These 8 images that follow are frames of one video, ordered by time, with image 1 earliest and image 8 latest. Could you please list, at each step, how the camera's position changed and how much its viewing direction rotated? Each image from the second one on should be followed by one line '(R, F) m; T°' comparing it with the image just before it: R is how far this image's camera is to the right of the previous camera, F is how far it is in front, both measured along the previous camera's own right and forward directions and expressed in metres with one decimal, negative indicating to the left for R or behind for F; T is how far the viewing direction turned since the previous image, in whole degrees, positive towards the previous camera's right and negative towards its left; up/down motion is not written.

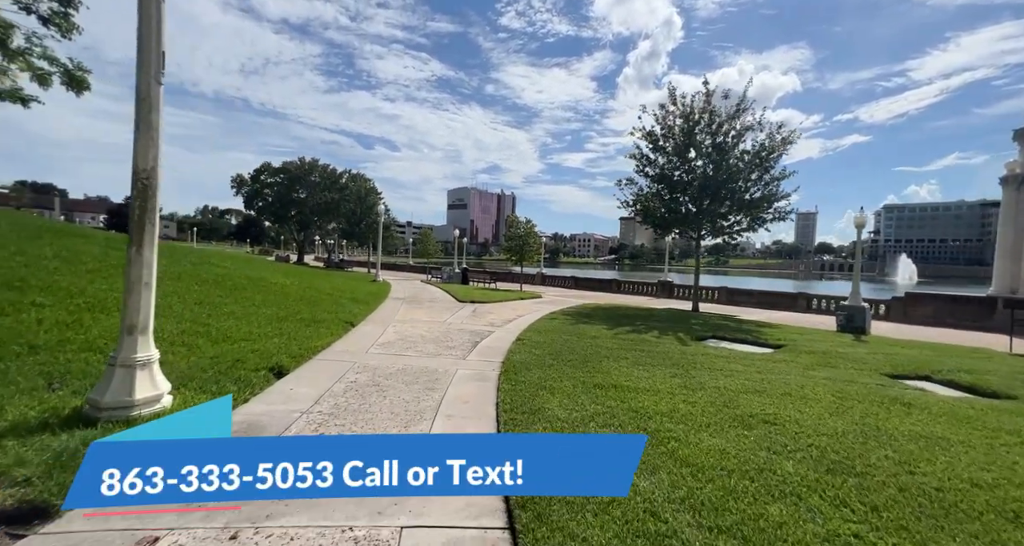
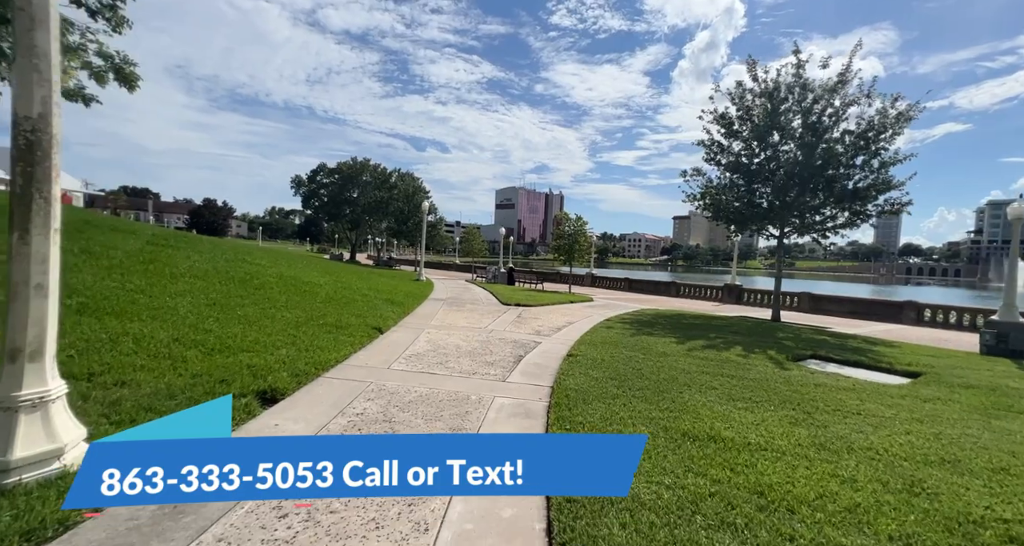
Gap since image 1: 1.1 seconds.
(-0.1, +1.3) m; -6°
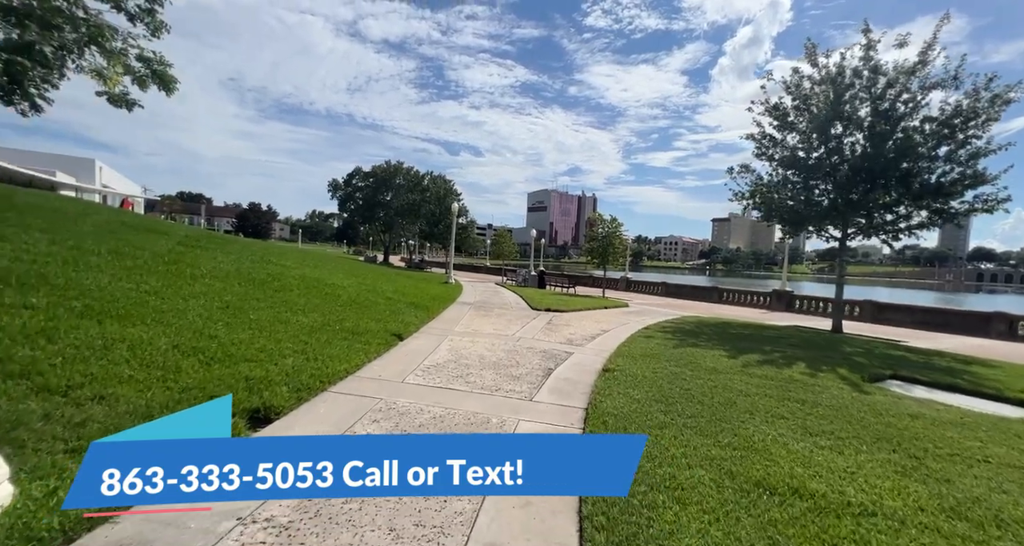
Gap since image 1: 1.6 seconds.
(0.0, +0.7) m; -4°
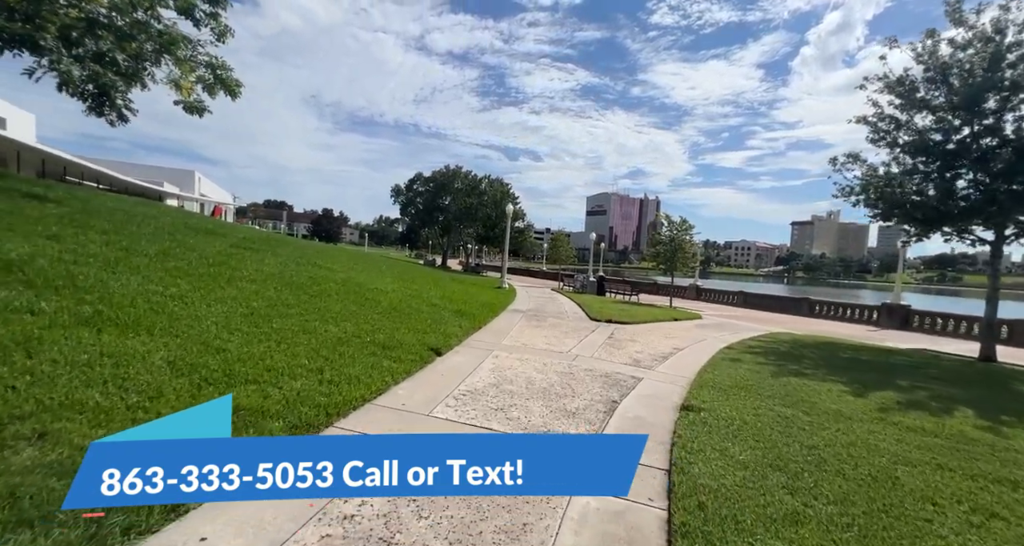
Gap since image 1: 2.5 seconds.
(0.0, +1.1) m; -7°
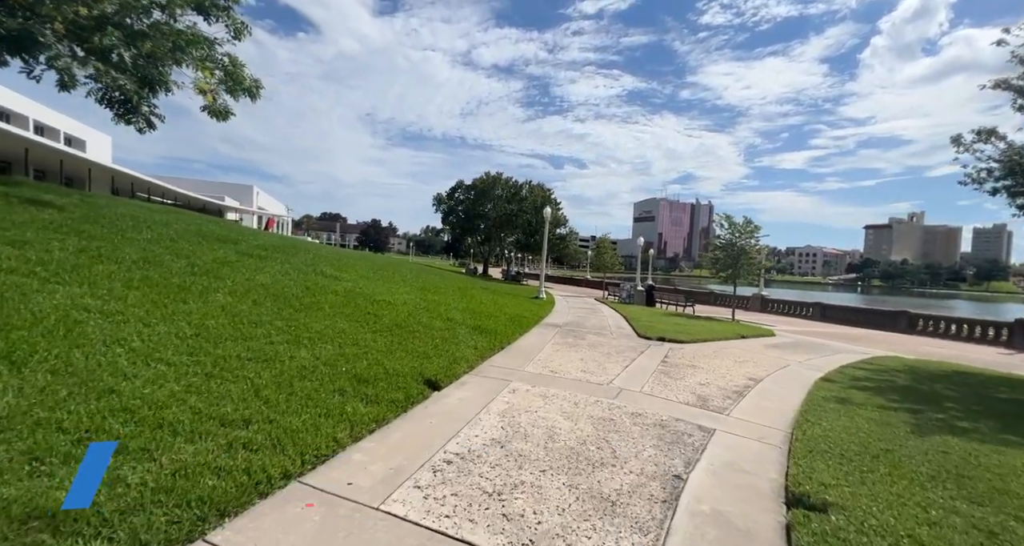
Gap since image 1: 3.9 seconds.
(+0.3, +1.7) m; -6°
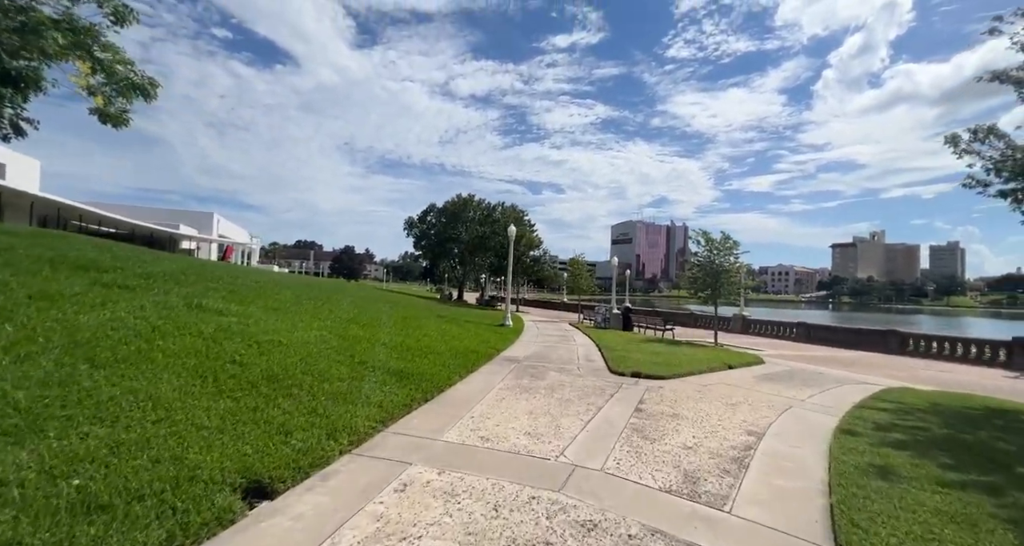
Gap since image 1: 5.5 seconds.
(+0.7, +1.8) m; +3°
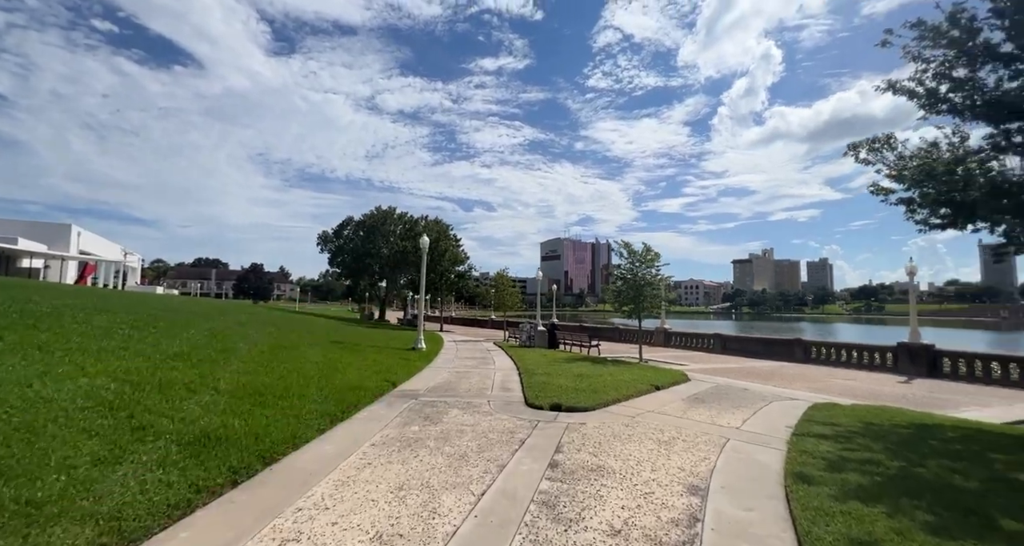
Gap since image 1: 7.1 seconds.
(+0.6, +1.6) m; +9°
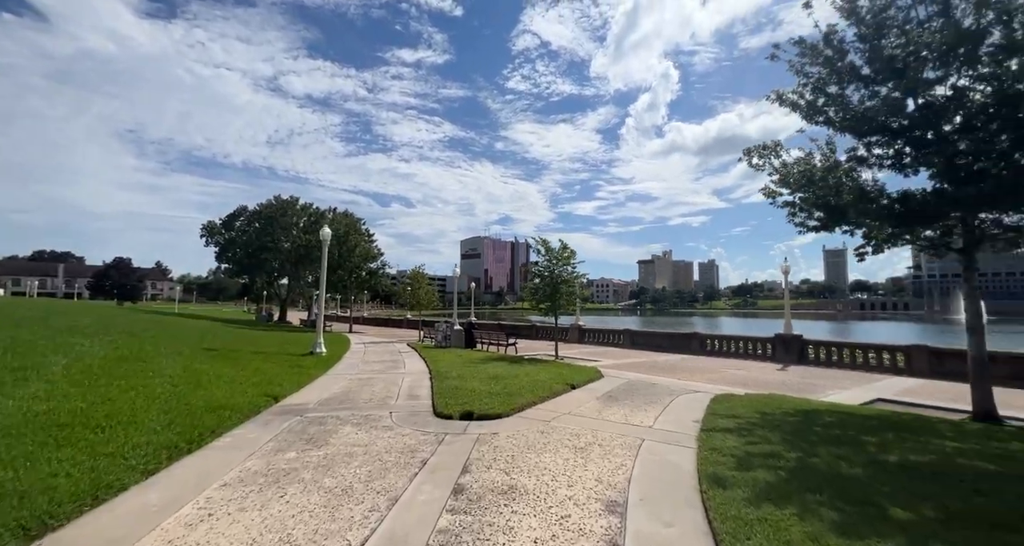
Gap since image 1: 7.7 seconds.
(+0.2, +0.7) m; +10°
